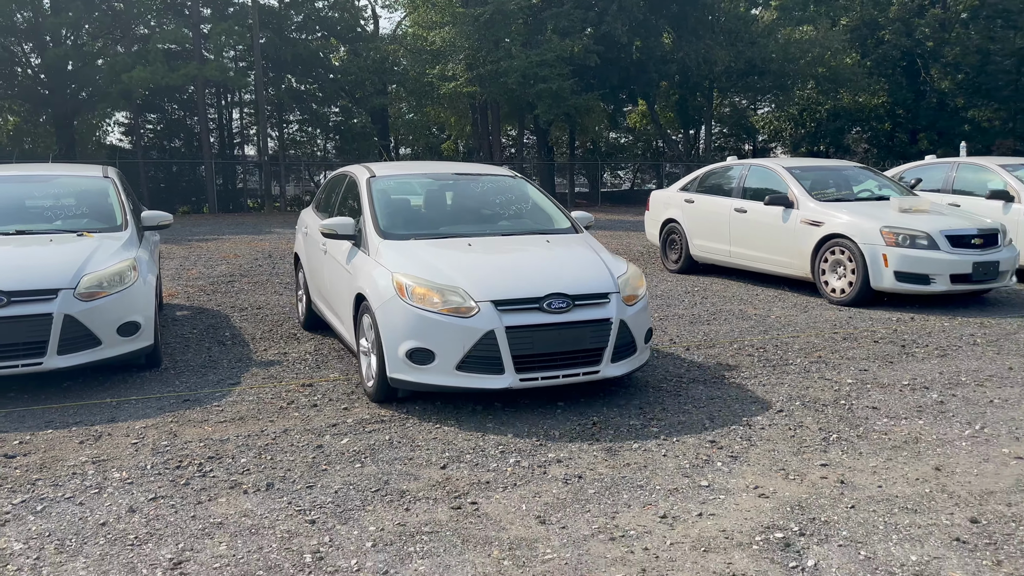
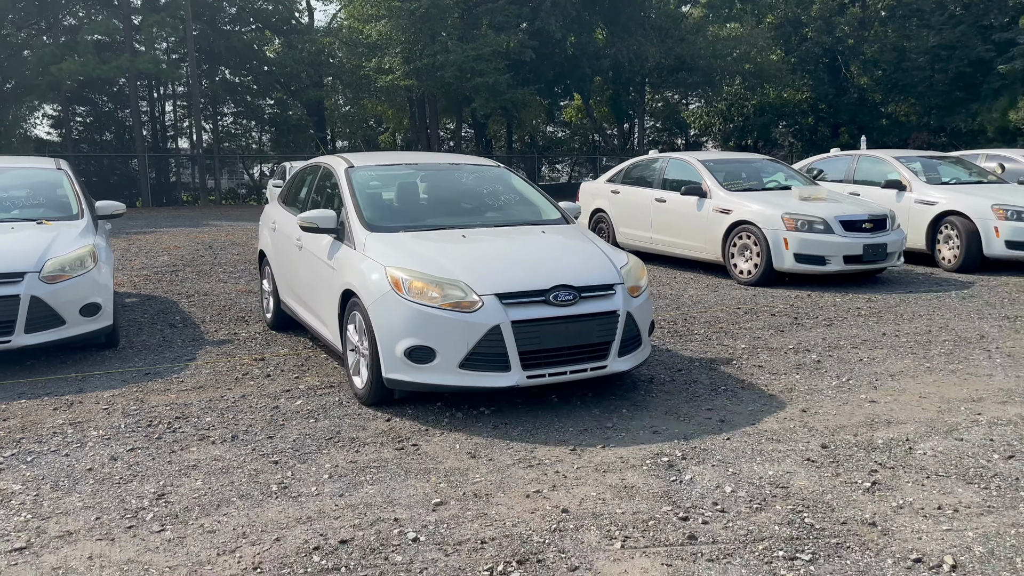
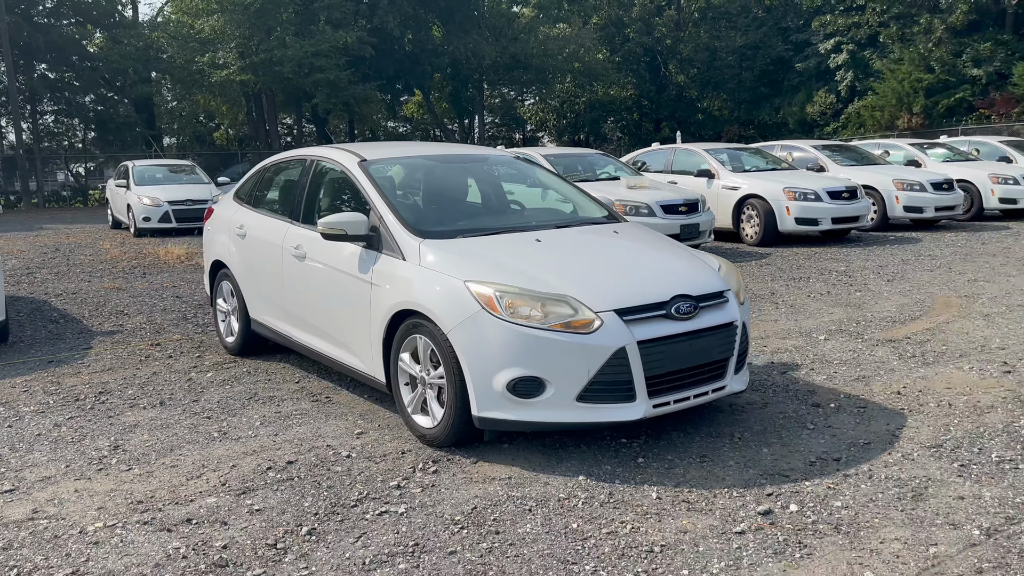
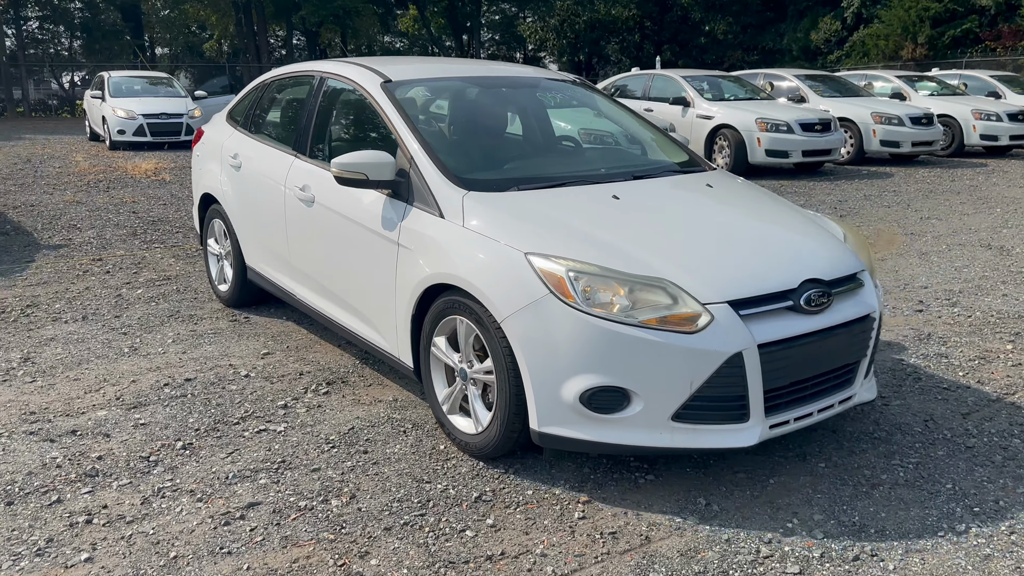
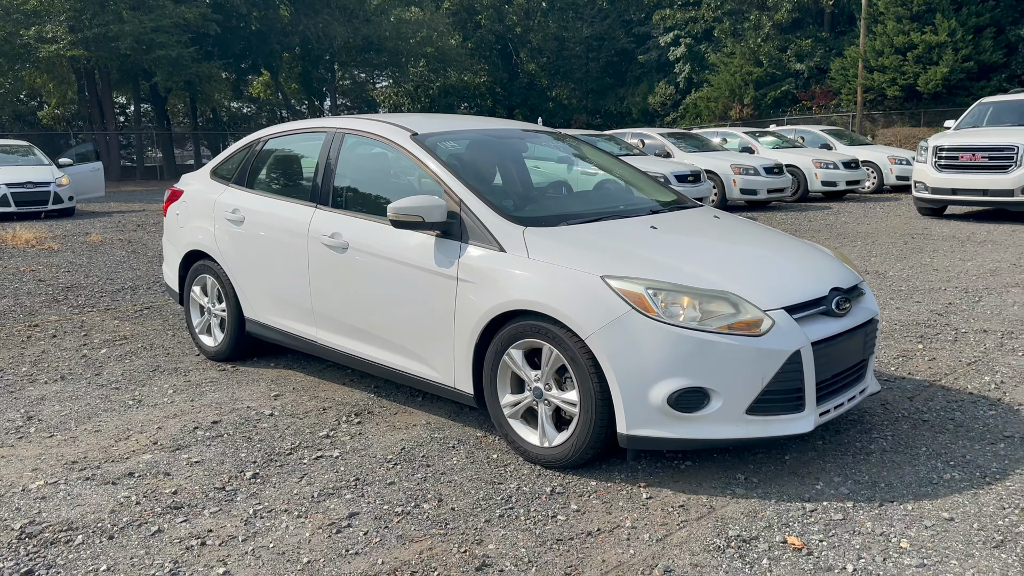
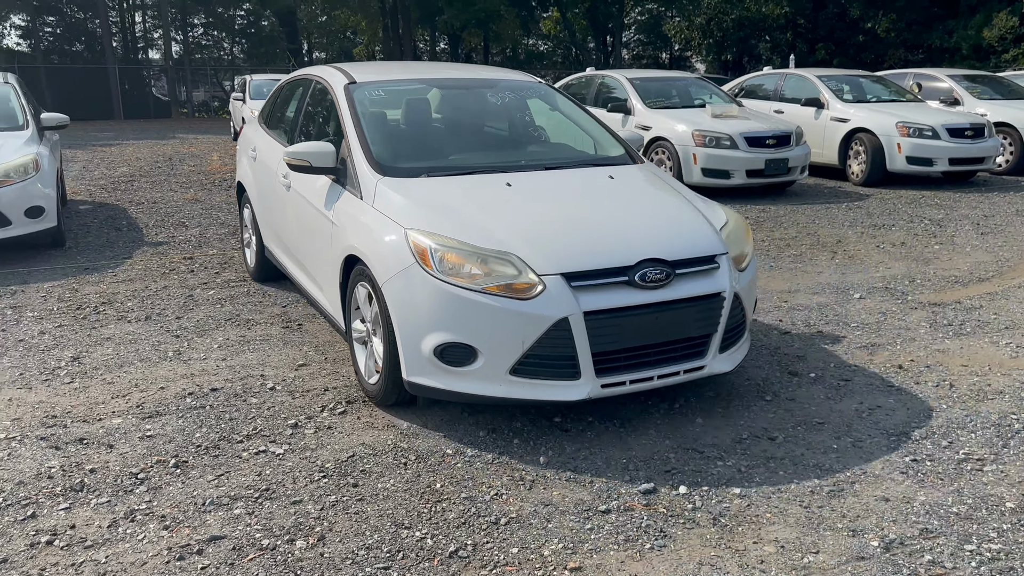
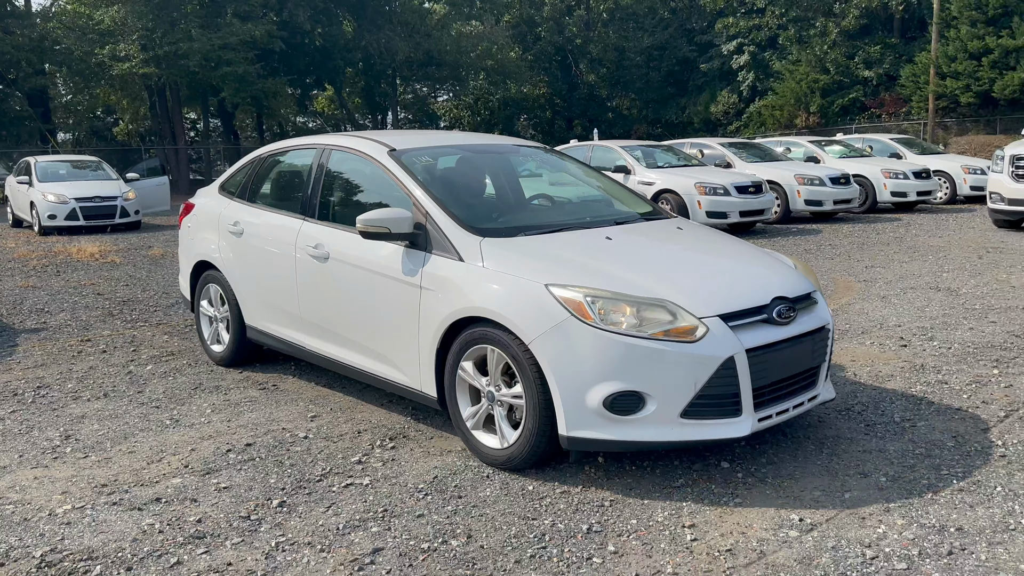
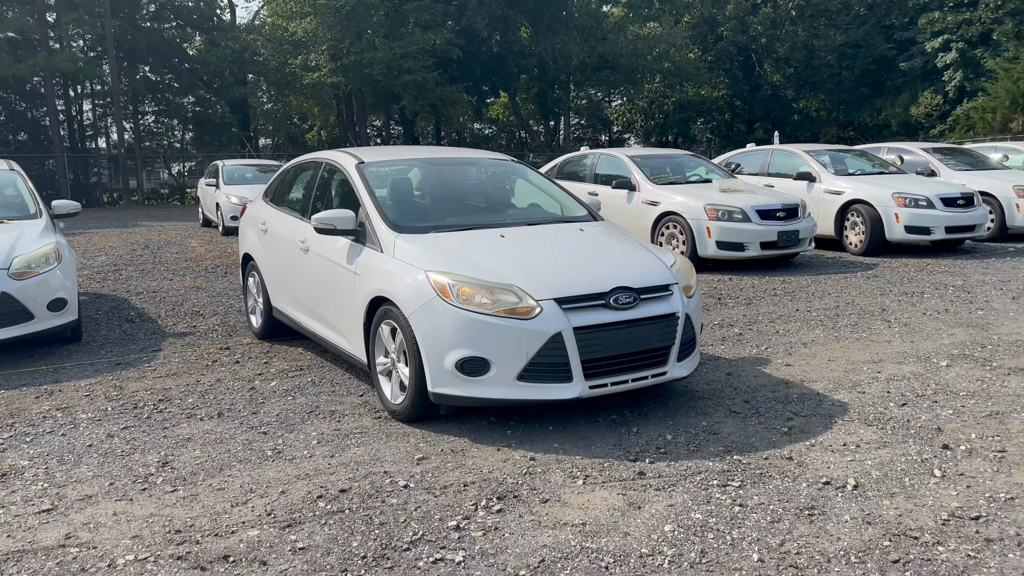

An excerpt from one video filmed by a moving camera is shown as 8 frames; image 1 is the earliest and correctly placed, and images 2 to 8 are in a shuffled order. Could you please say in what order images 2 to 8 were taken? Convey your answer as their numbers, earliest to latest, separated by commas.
2, 8, 3, 7, 5, 4, 6
